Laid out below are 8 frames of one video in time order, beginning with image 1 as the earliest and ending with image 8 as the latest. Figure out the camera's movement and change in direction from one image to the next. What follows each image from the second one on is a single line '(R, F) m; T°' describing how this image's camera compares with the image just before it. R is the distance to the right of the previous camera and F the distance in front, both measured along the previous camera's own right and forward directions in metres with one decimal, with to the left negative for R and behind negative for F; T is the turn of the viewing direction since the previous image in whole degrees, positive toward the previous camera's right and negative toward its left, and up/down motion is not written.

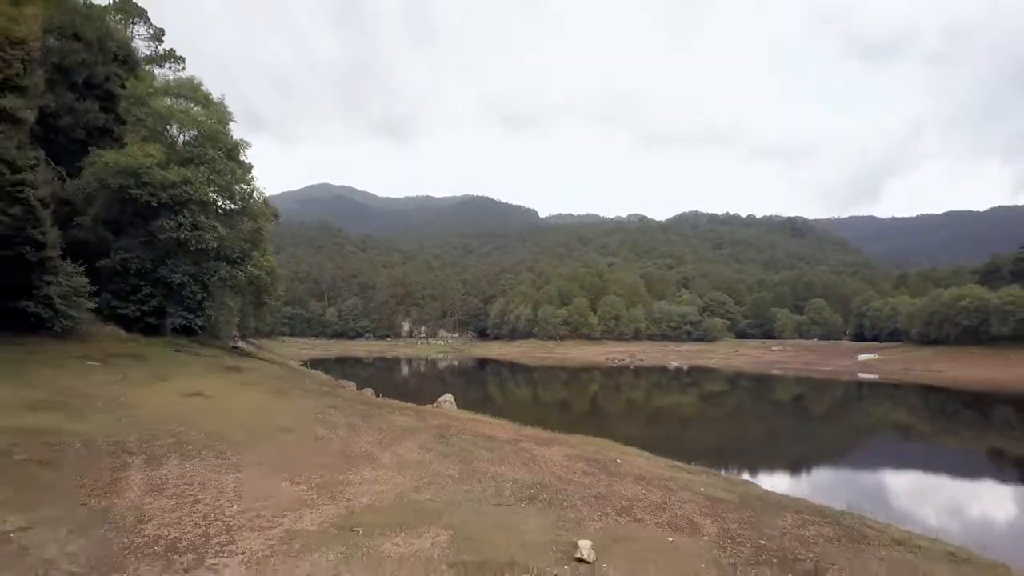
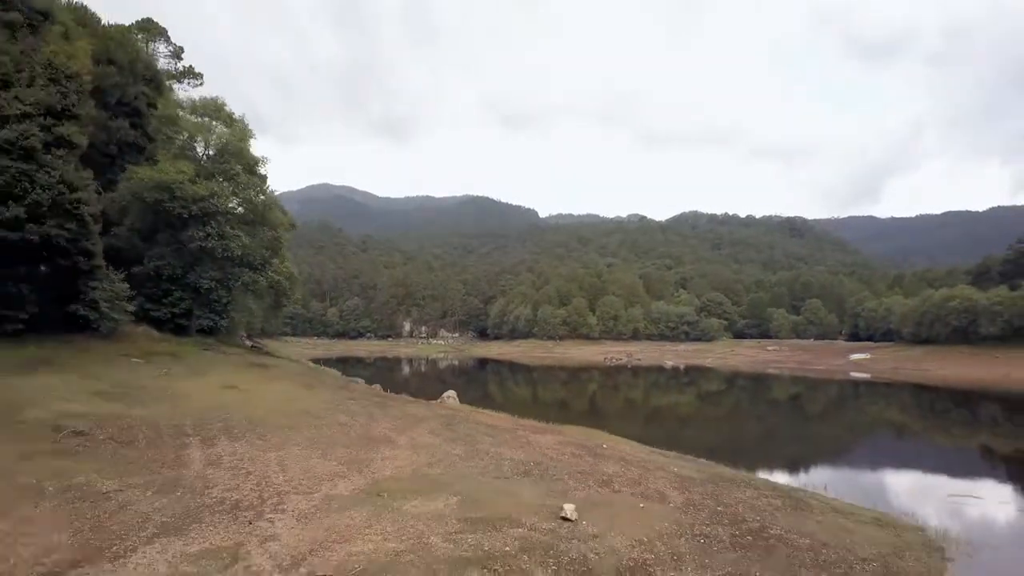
(+0.1, -2.6) m; 0°
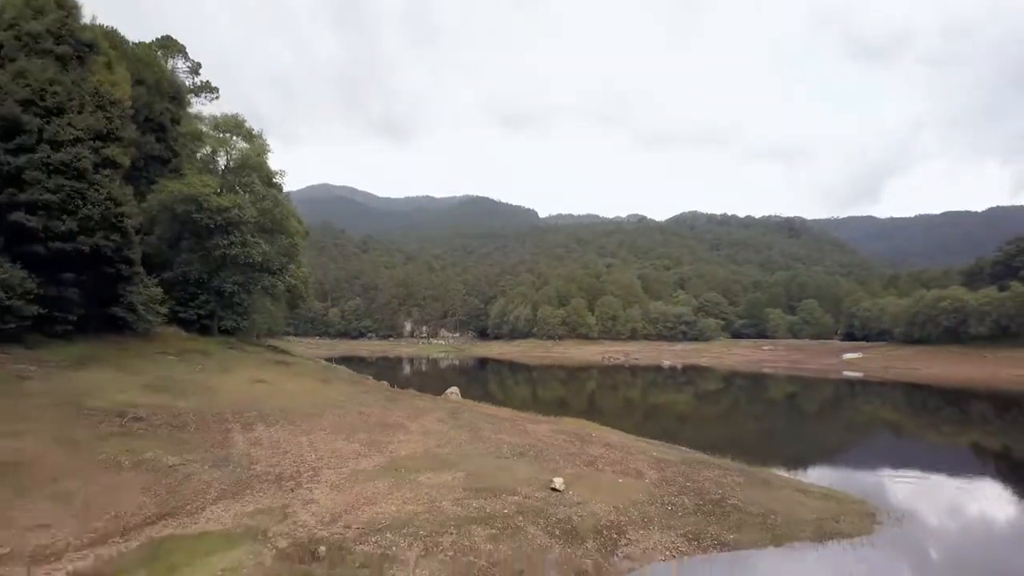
(+0.1, -2.6) m; 0°
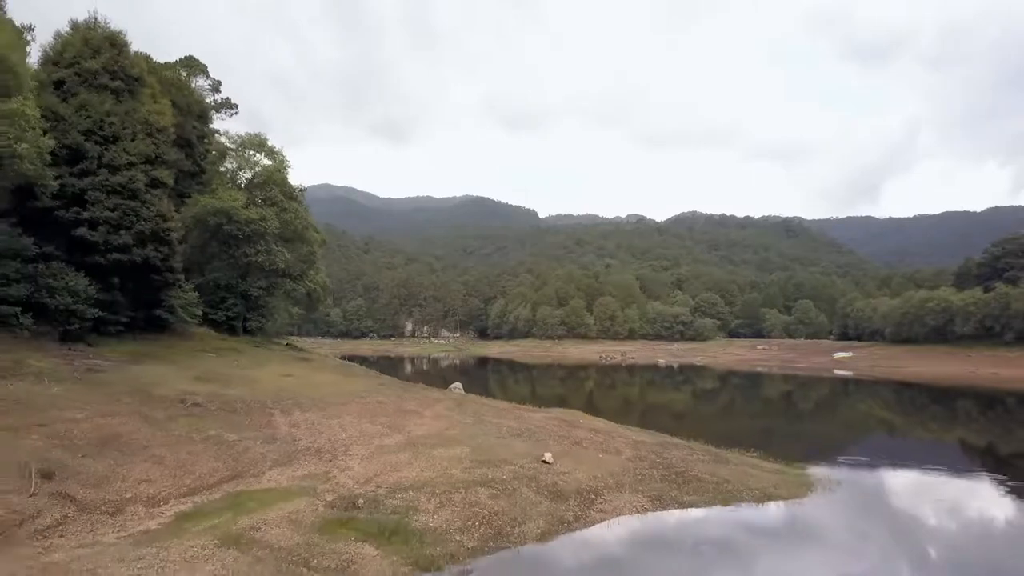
(+0.1, -3.4) m; 0°
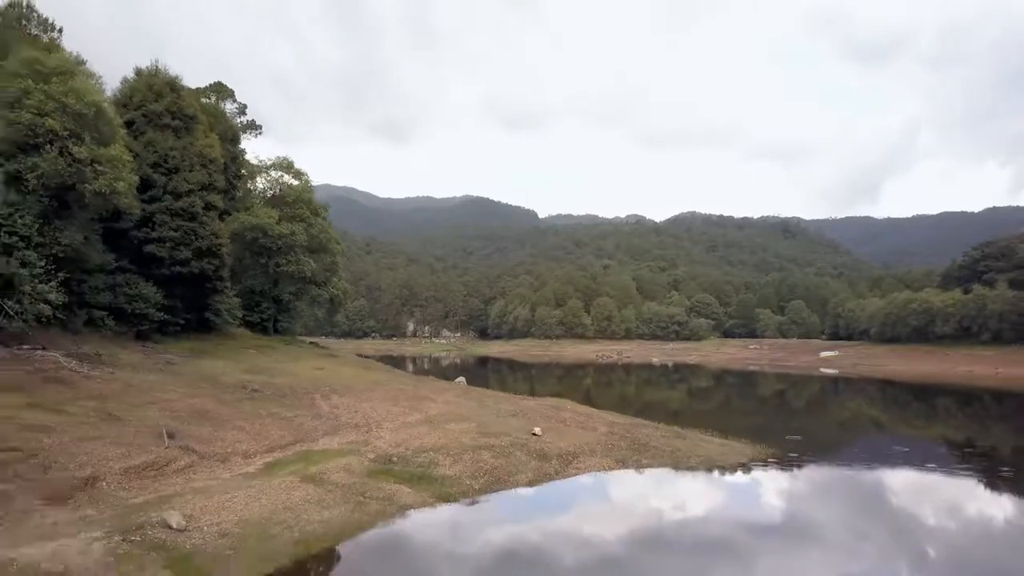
(+0.1, -5.2) m; 0°
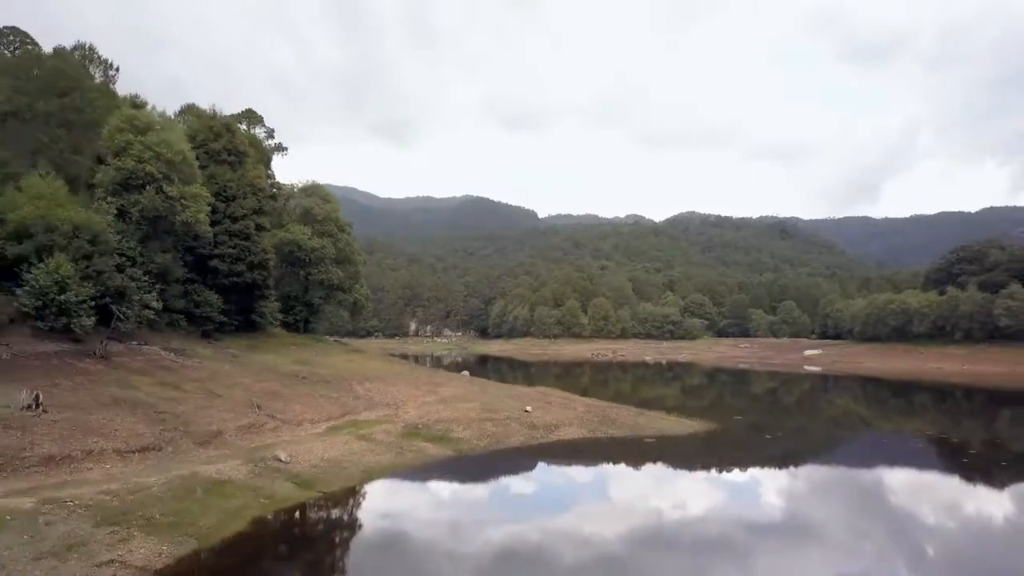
(+0.2, -6.9) m; 0°
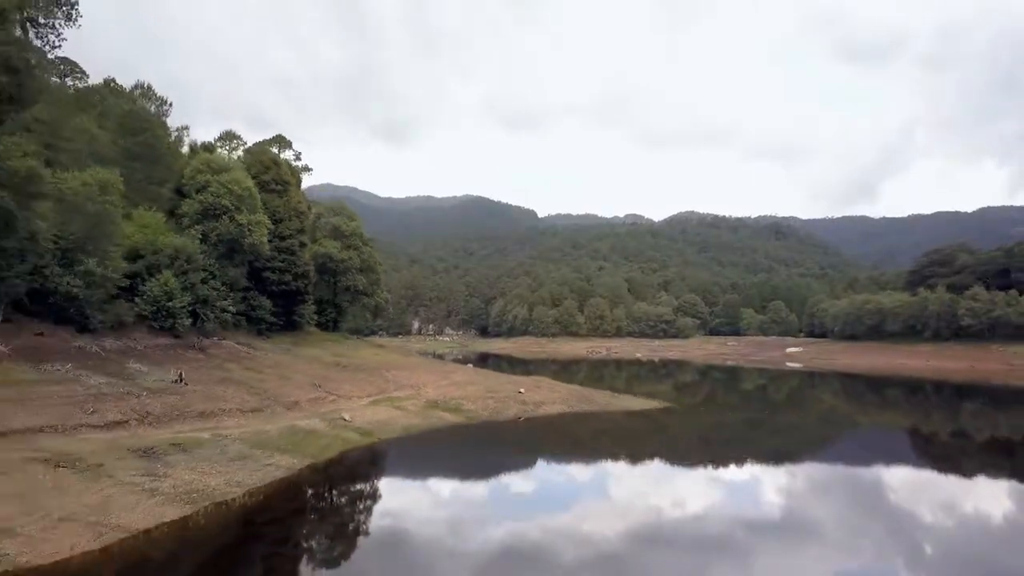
(+0.2, -8.7) m; 0°
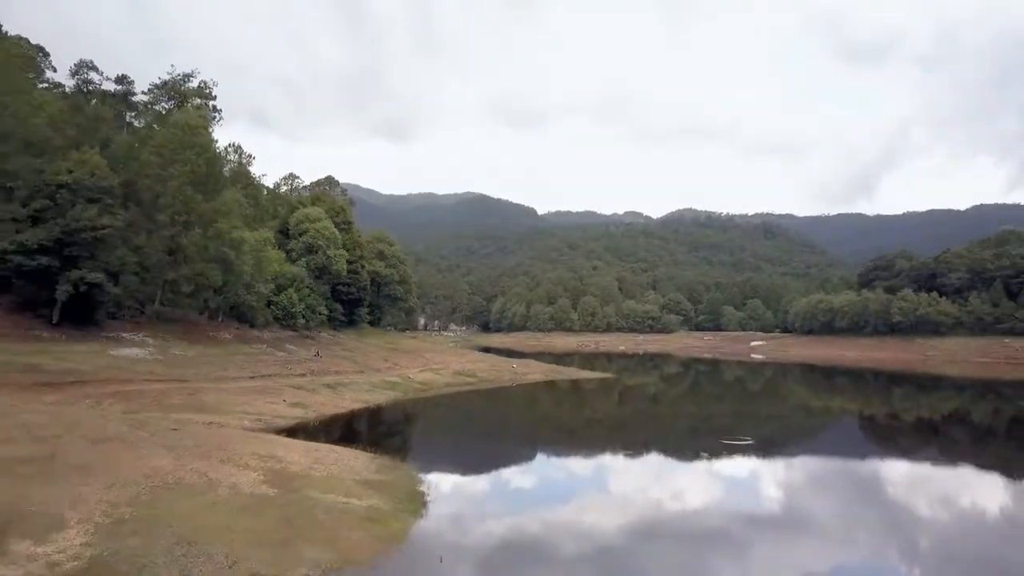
(+0.4, -21.0) m; 0°
